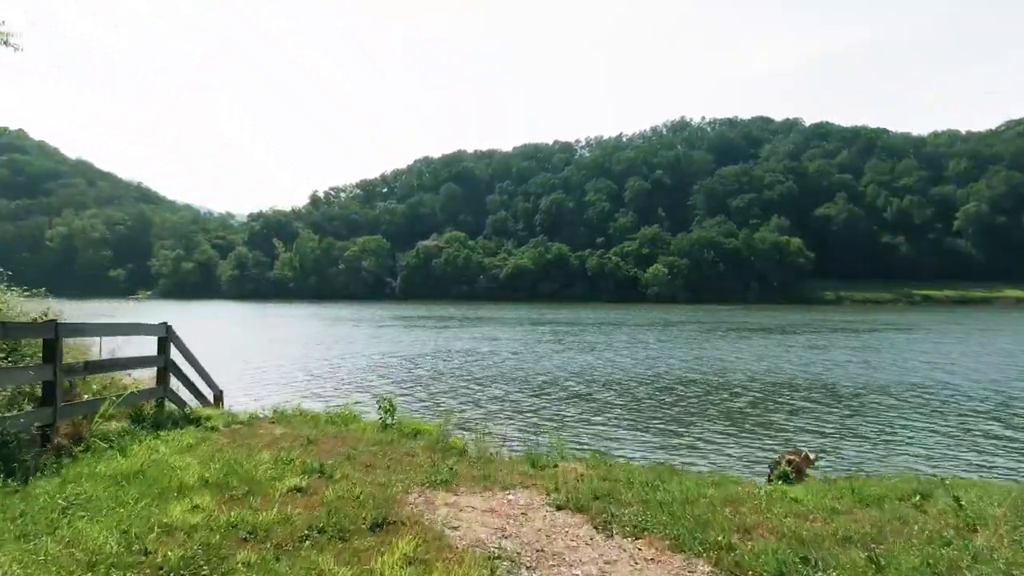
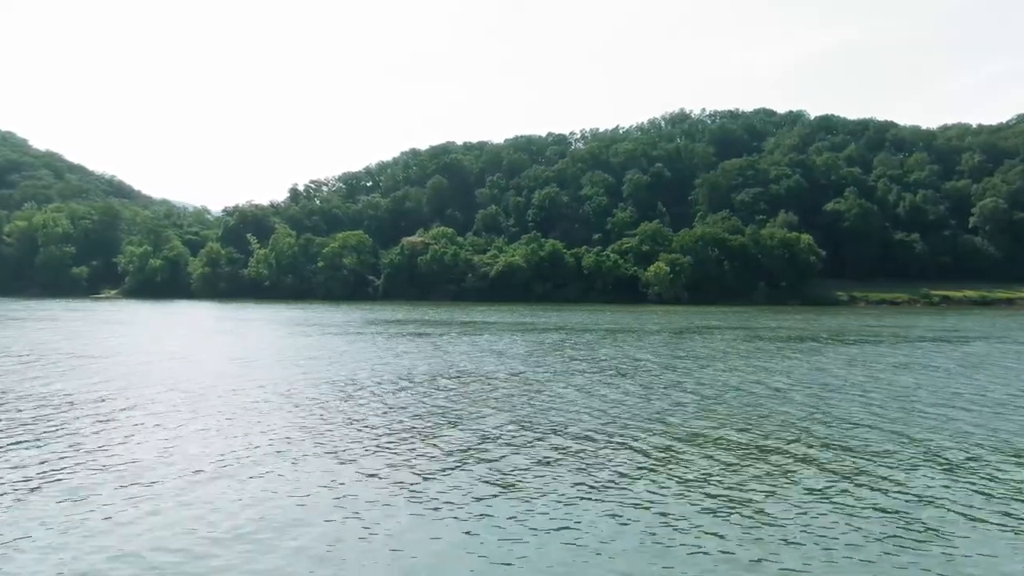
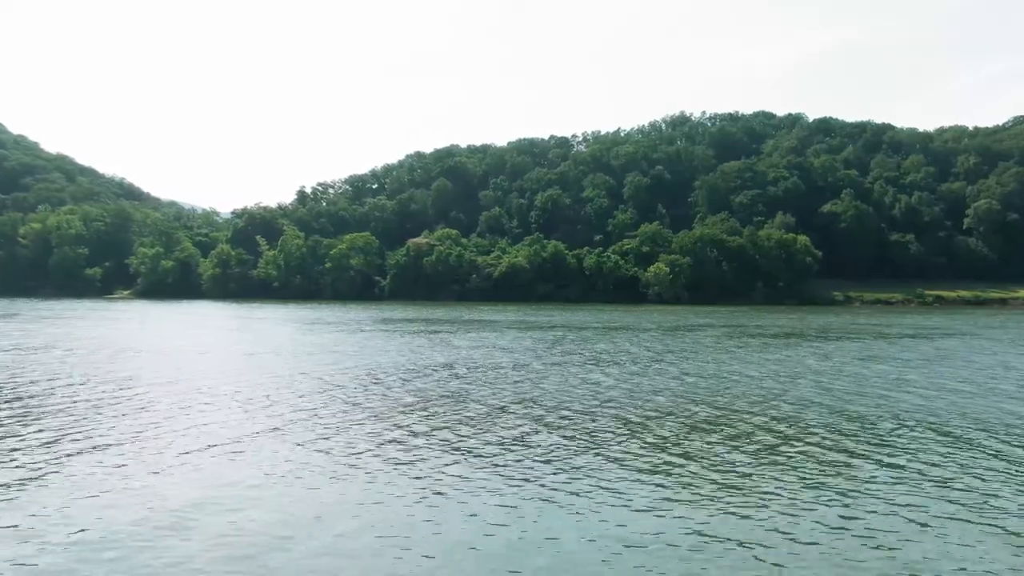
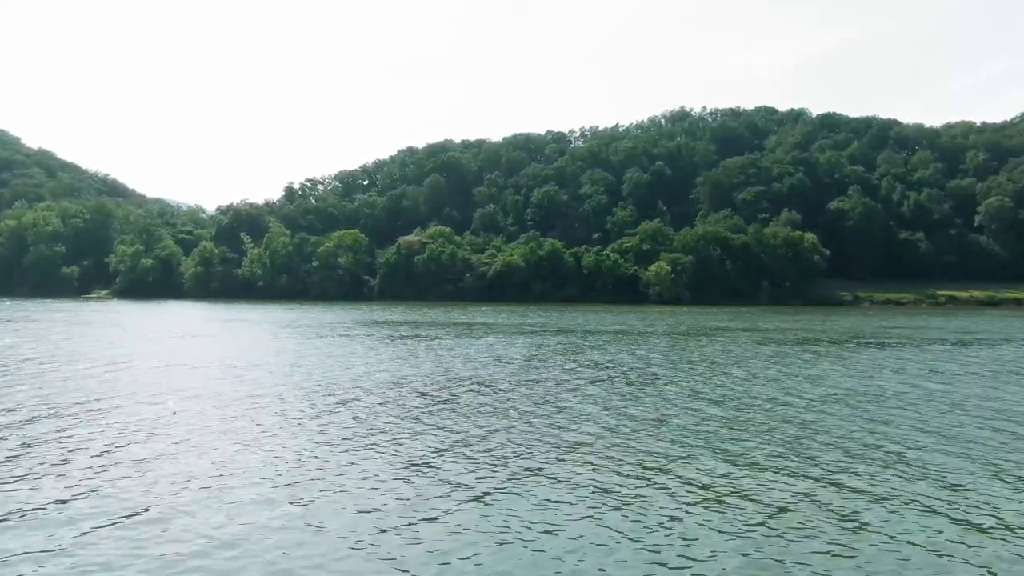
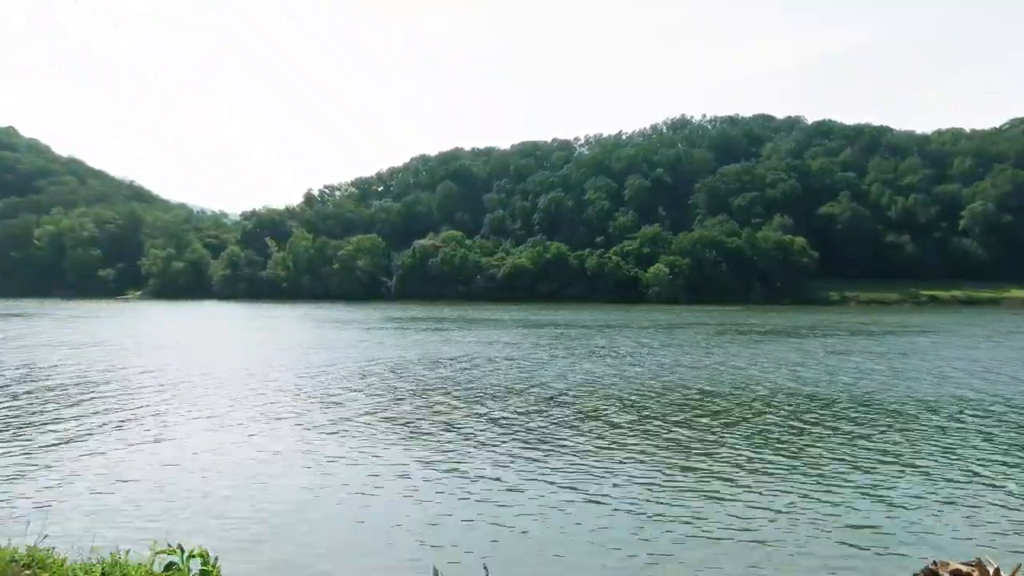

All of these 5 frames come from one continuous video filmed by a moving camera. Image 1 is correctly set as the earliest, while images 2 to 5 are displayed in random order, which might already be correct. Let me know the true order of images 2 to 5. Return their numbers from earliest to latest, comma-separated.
5, 3, 2, 4
